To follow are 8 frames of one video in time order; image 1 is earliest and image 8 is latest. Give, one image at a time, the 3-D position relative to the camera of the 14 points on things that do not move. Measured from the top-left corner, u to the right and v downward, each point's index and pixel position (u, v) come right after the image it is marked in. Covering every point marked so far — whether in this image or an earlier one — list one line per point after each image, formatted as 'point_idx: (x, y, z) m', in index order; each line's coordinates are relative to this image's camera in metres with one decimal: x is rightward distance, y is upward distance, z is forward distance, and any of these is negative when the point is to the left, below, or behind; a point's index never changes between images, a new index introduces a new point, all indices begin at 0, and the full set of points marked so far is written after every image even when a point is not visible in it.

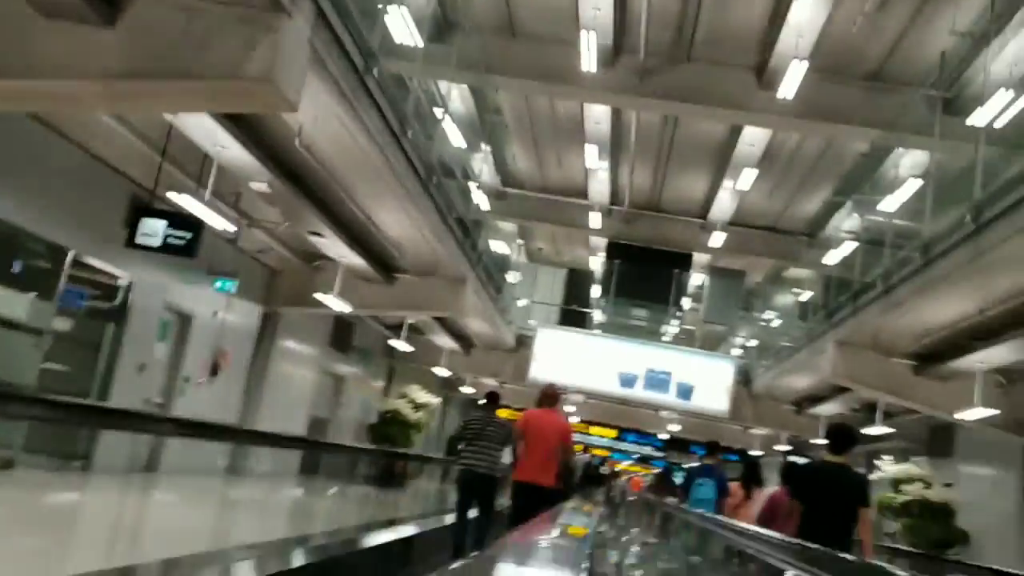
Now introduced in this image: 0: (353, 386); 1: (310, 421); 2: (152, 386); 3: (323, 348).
0: (-2.7, -1.6, +16.1) m
1: (-3.0, -2.0, +14.5) m
2: (-3.3, -0.9, +9.0) m
3: (-2.9, -0.9, +14.6) m
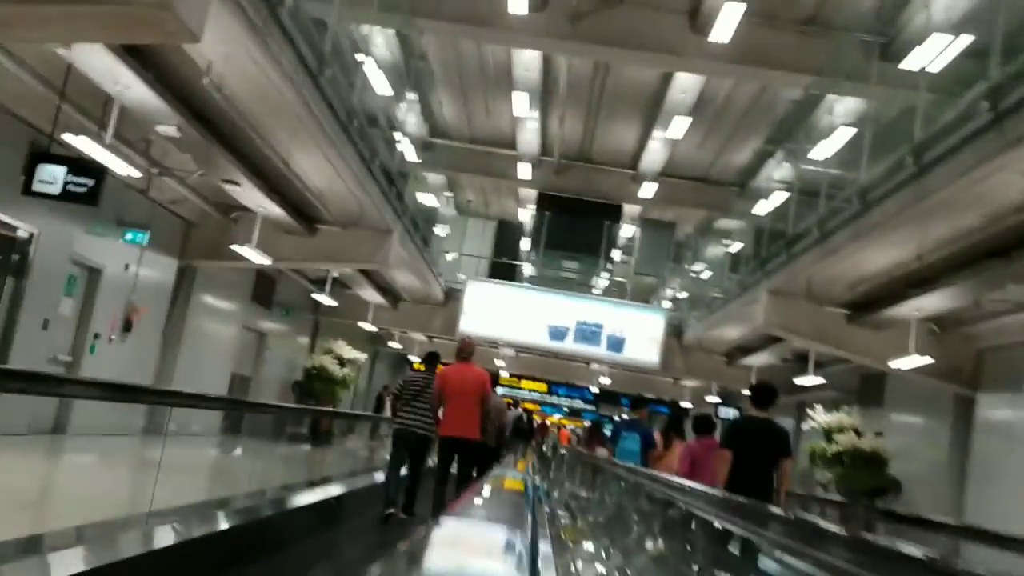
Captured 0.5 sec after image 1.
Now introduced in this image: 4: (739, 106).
0: (-3.9, -0.8, +15.6) m
1: (-4.1, -1.3, +14.0) m
2: (-4.0, -0.5, +8.4) m
3: (-3.9, -0.2, +14.1) m
4: (+3.2, +2.6, +13.6) m
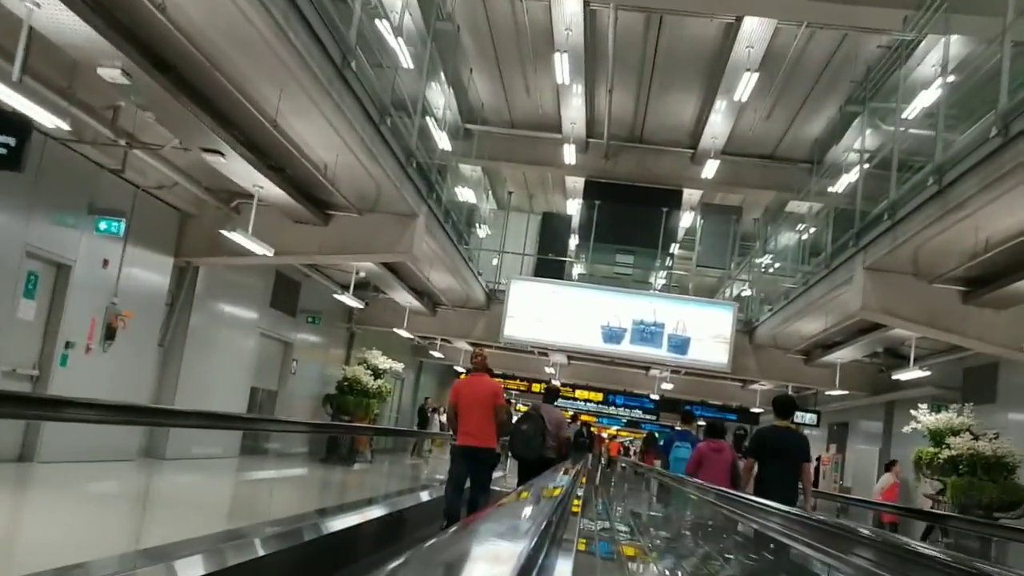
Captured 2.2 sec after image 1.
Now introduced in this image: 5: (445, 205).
0: (-3.1, -0.9, +14.2) m
1: (-3.4, -1.4, +12.6) m
2: (-3.6, -0.5, +7.1) m
3: (-3.3, -0.3, +12.7) m
4: (+3.7, +2.8, +11.8) m
5: (-0.9, +1.1, +13.2) m
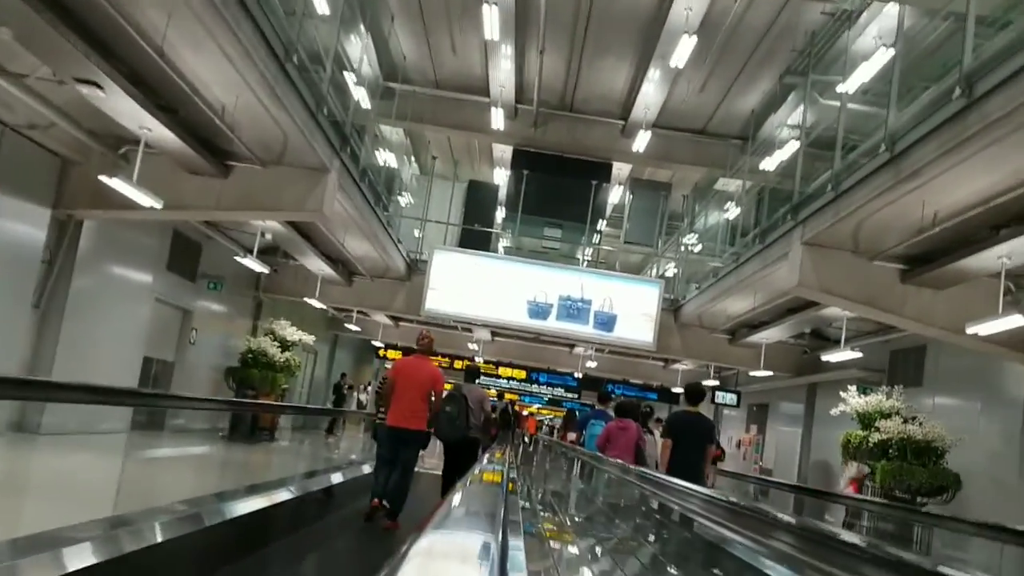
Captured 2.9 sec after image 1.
0: (-4.3, -0.4, +13.2) m
1: (-4.4, -0.9, +11.7) m
2: (-4.2, -0.1, +6.1) m
3: (-4.2, +0.2, +11.7) m
4: (+2.8, +3.0, +11.4) m
5: (-1.9, +1.5, +12.3) m
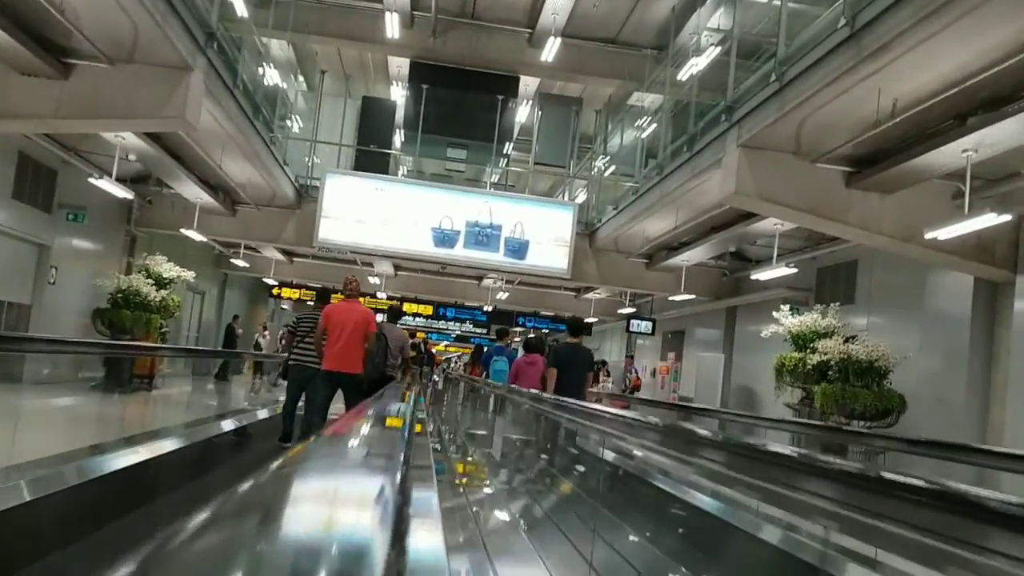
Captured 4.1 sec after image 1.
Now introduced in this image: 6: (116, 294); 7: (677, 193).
0: (-5.4, +0.4, +11.7) m
1: (-5.4, -0.2, +10.1) m
2: (-4.6, +0.2, +4.6) m
3: (-5.3, +0.9, +10.1) m
4: (+1.7, +3.9, +10.3) m
5: (-3.0, +2.3, +10.9) m
6: (-5.0, -0.1, +12.4) m
7: (+1.7, +1.0, +10.2) m
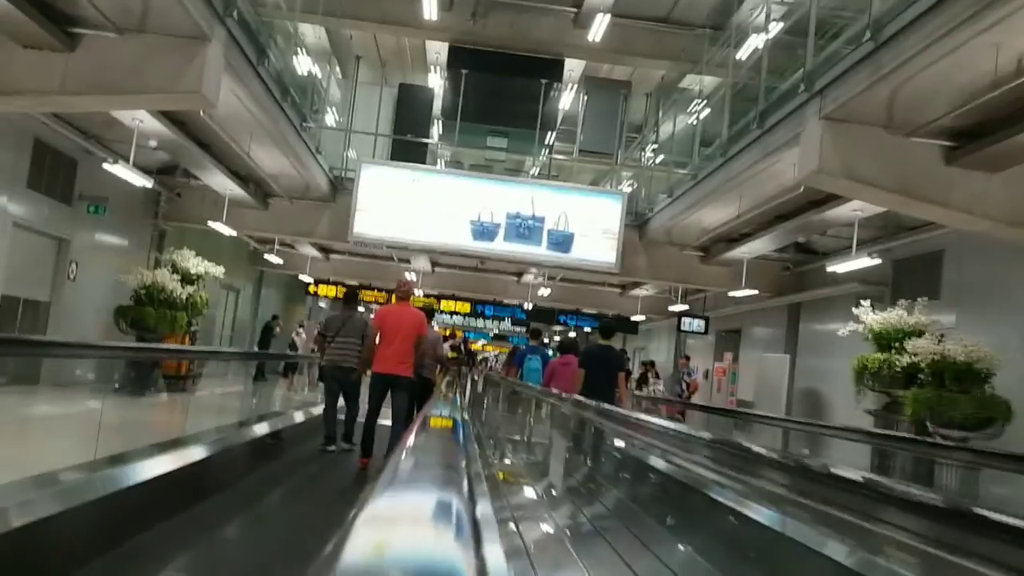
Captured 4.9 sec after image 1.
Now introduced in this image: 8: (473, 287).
0: (-4.9, +0.4, +11.1) m
1: (-4.9, -0.2, +9.5) m
2: (-4.4, +0.3, +3.9) m
3: (-4.8, +0.9, +9.5) m
4: (+2.2, +4.0, +9.4) m
5: (-2.5, +2.4, +10.2) m
6: (-4.5, 0.0, +11.7) m
7: (+2.2, +1.1, +9.3) m
8: (-0.8, 0.0, +19.9) m
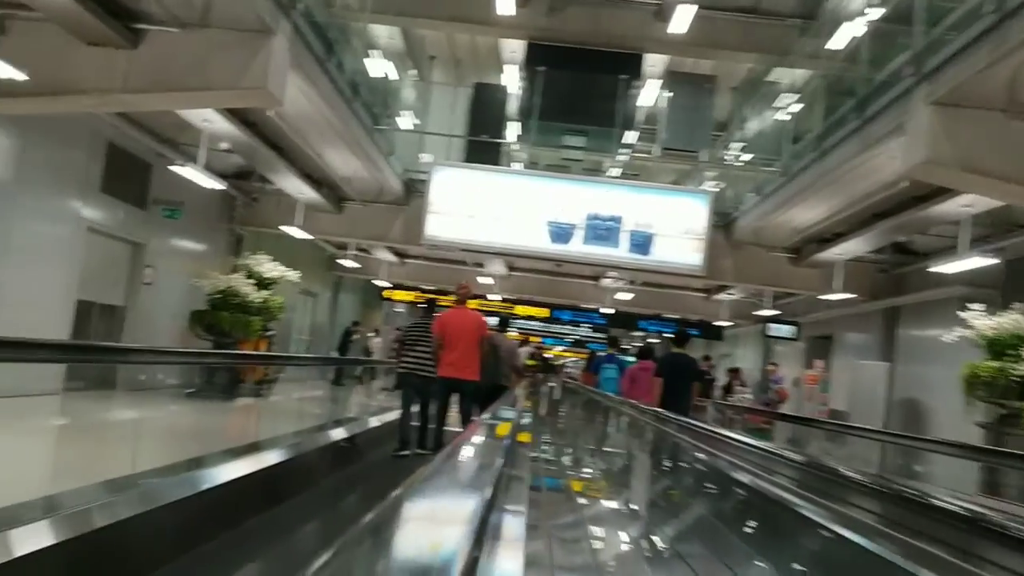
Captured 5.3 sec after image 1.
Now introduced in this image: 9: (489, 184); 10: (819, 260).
0: (-4.0, +0.4, +11.0) m
1: (-4.2, -0.2, +9.5) m
2: (-4.1, +0.3, +3.8) m
3: (-4.1, +0.9, +9.5) m
4: (+2.9, +4.0, +8.8) m
5: (-1.7, +2.3, +10.0) m
6: (-3.5, -0.1, +11.6) m
7: (+2.9, +1.0, +8.6) m
8: (+0.8, -0.1, +19.5) m
9: (-0.3, +1.3, +11.8) m
10: (+3.9, +0.4, +12.5) m
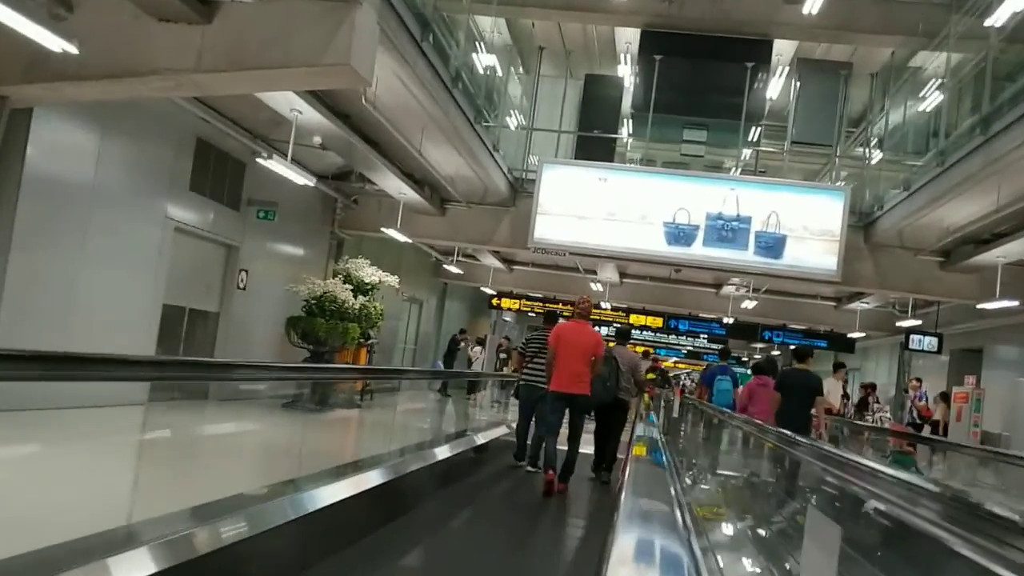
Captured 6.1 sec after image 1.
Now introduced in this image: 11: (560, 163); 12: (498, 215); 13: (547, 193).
0: (-2.8, +0.3, +10.5) m
1: (-3.2, -0.2, +9.0) m
2: (-3.7, +0.3, +3.4) m
3: (-3.0, +0.8, +9.0) m
4: (+3.8, +3.9, +7.6) m
5: (-0.7, +2.3, +9.2) m
6: (-2.3, -0.1, +11.1) m
7: (+3.8, +1.0, +7.4) m
8: (+2.9, -0.2, +18.4) m
9: (+1.0, +1.2, +10.9) m
10: (+5.2, +0.3, +11.1) m
11: (+0.6, +1.4, +11.0) m
12: (-0.2, +1.0, +13.1) m
13: (+0.4, +1.1, +10.9) m
